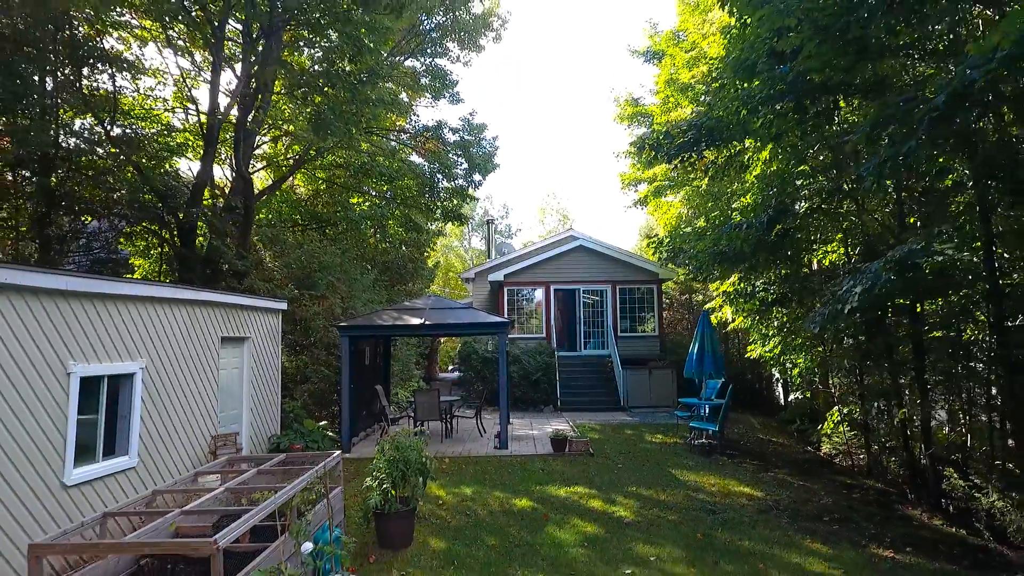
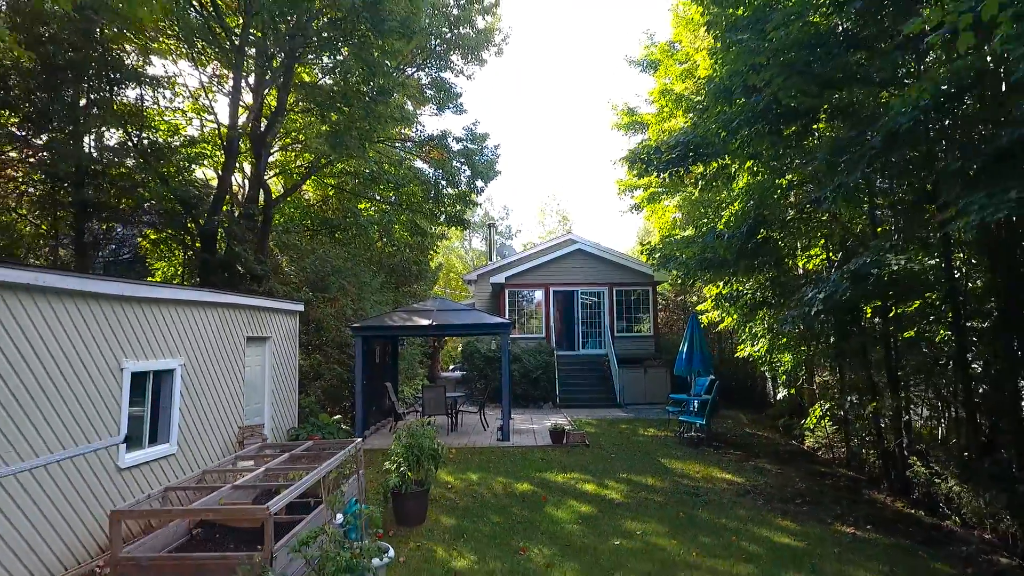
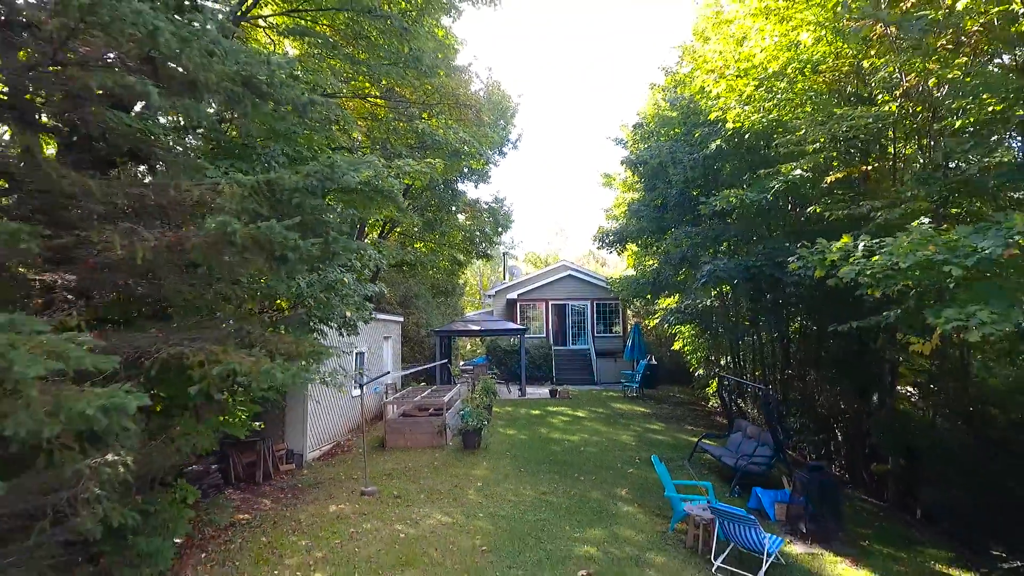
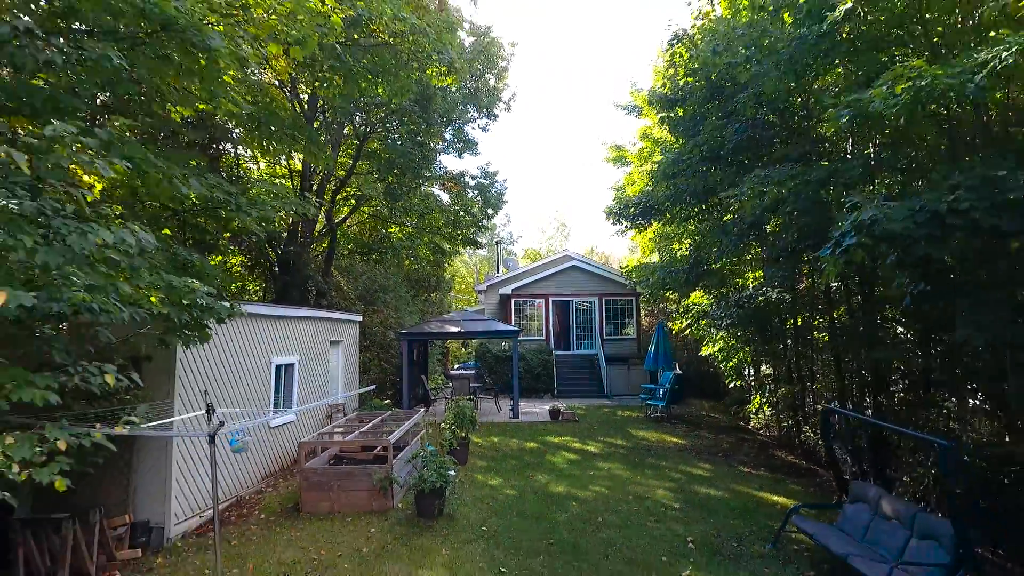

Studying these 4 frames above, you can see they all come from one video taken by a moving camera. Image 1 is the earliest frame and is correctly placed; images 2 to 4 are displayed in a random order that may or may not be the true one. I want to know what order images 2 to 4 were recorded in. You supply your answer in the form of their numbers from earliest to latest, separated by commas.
2, 4, 3
